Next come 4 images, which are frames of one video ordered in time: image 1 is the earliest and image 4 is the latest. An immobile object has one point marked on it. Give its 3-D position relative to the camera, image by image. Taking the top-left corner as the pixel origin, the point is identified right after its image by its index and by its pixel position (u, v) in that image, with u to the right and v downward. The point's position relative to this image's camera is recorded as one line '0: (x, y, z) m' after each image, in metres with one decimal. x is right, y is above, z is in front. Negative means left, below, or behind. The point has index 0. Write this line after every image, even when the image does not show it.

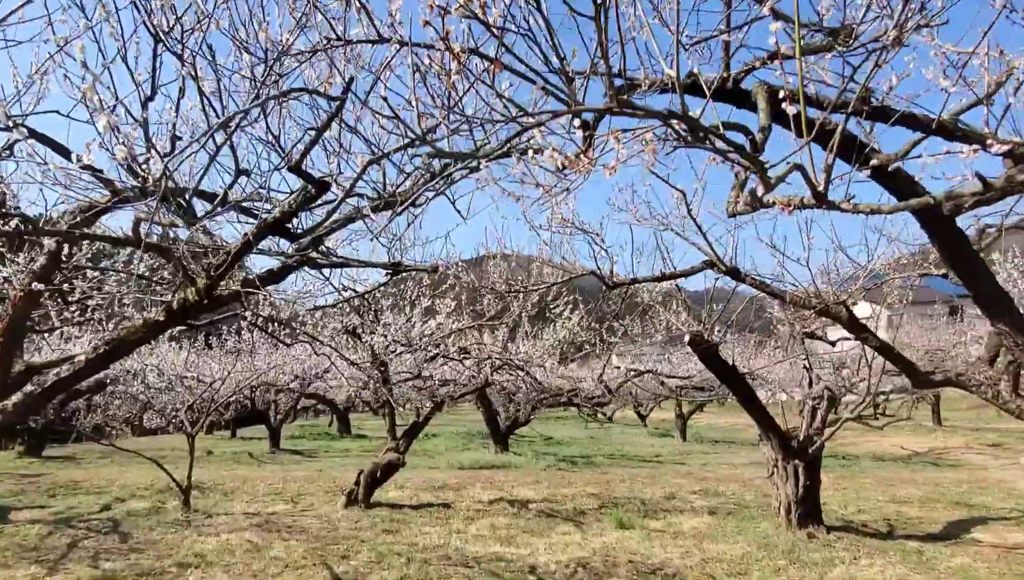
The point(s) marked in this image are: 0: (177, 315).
0: (-1.6, -0.1, +3.5) m
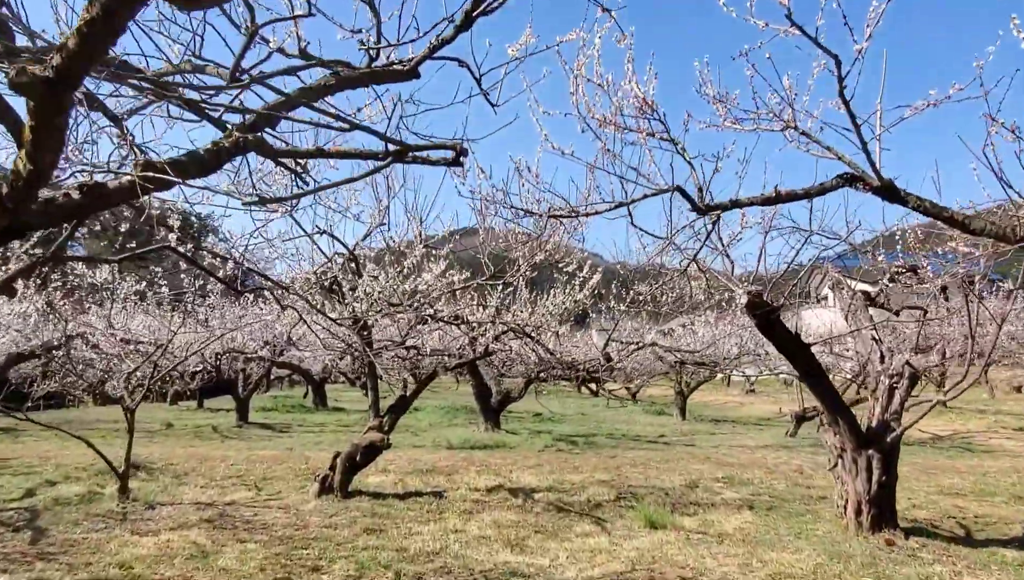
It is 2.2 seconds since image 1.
0: (-1.3, +0.2, +2.0) m
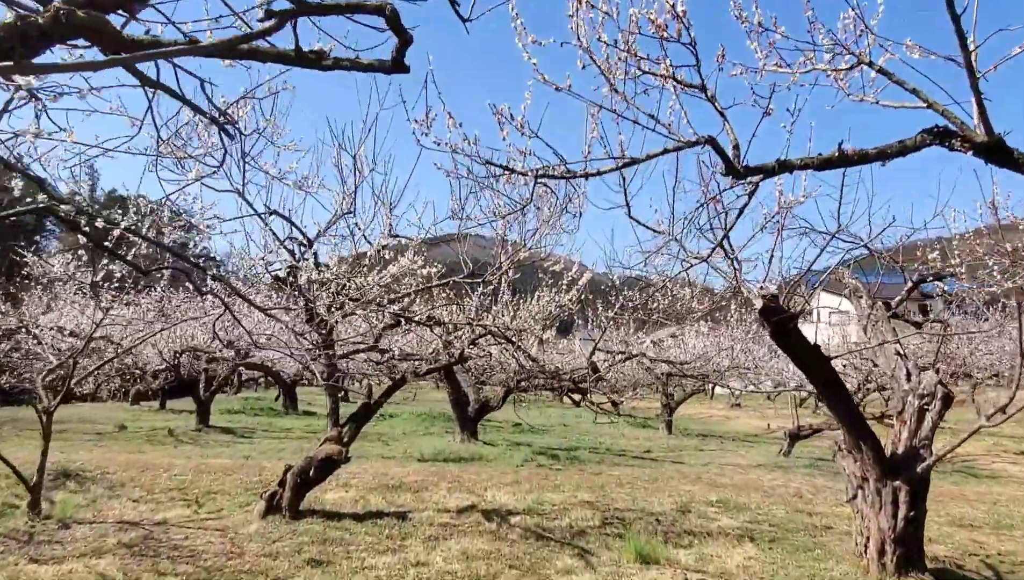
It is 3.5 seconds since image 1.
0: (-1.4, +0.3, +1.1) m
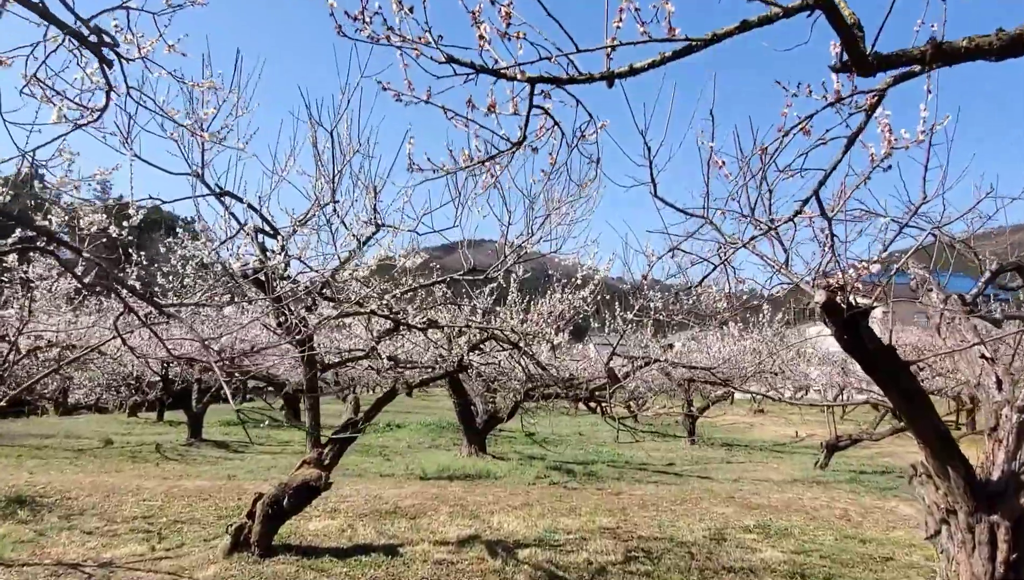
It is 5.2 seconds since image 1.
0: (-1.5, +0.4, +0.2) m
